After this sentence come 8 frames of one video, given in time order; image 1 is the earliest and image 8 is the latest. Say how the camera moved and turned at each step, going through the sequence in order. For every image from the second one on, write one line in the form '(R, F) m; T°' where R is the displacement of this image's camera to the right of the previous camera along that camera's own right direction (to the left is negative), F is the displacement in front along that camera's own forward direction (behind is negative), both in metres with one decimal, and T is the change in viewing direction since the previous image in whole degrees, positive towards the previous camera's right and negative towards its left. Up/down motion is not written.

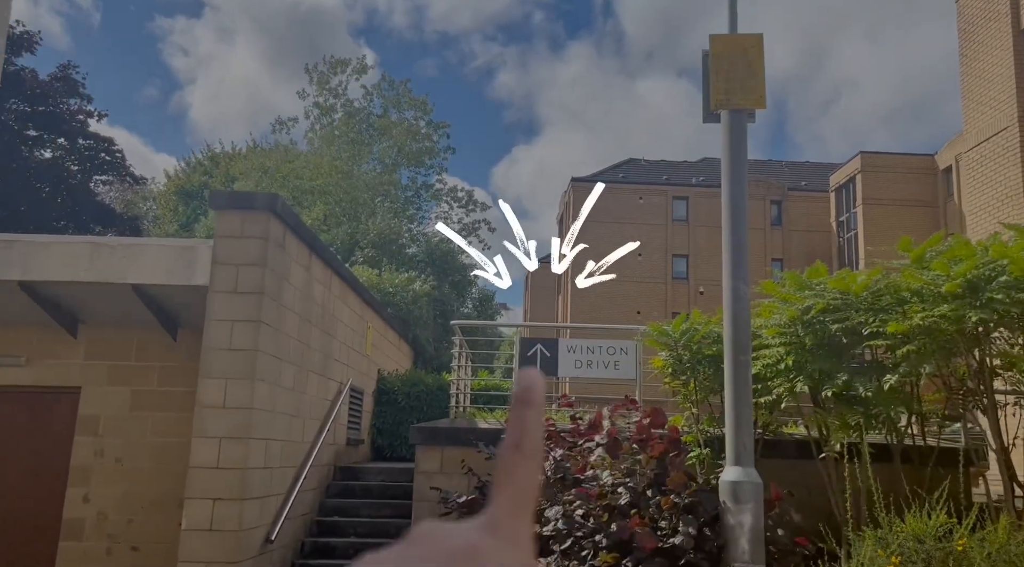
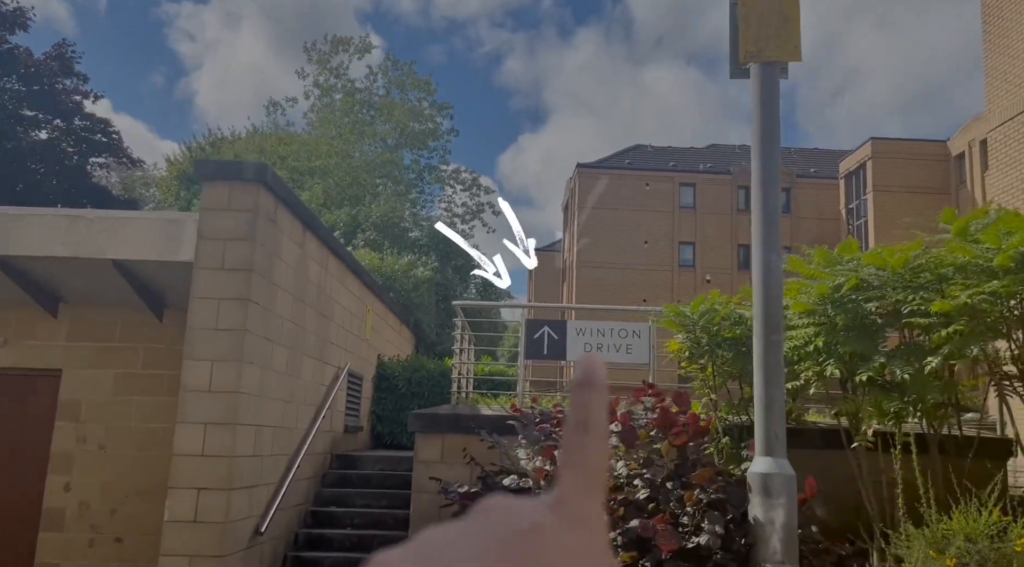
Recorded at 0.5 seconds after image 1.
(0.0, +0.5) m; 0°
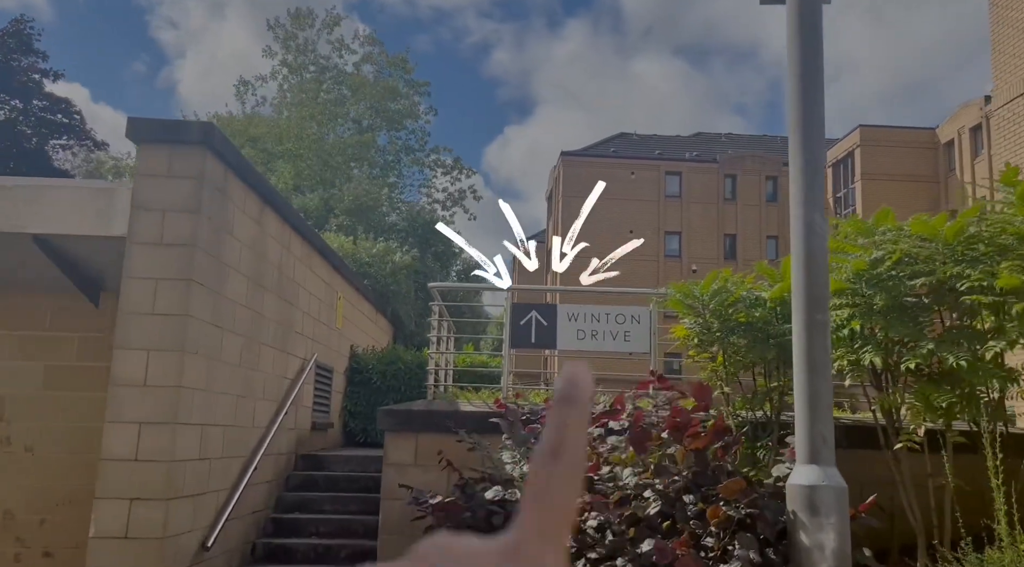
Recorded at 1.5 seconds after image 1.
(0.0, +0.8) m; +1°
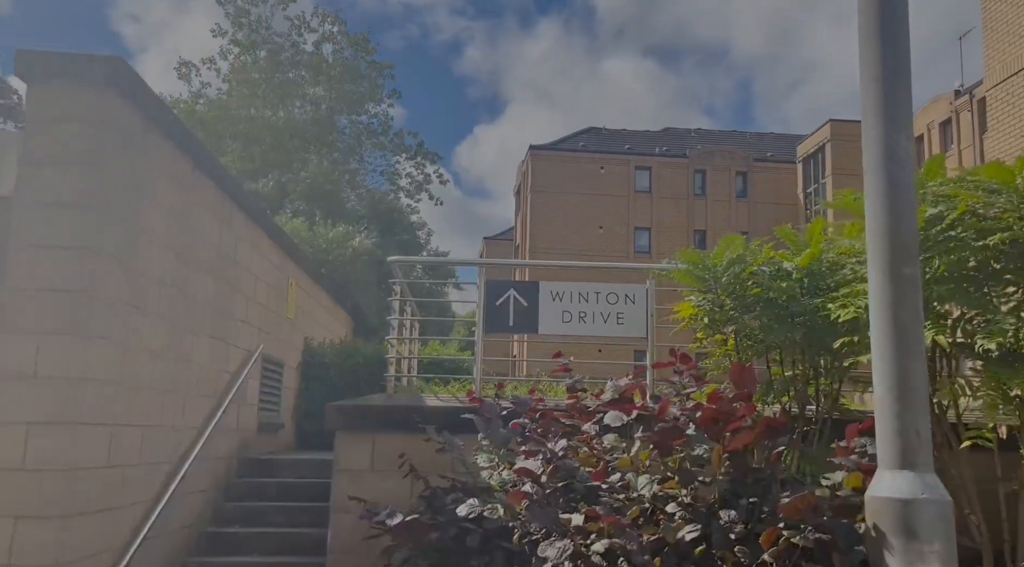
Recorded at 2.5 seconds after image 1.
(-0.1, +0.9) m; +2°
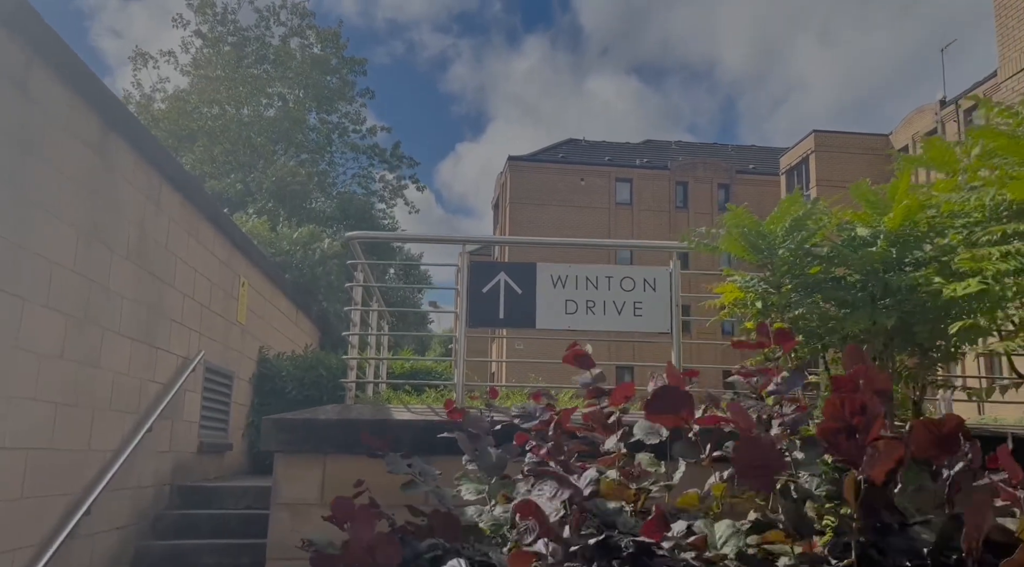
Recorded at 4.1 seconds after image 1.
(-0.1, +1.1) m; +2°
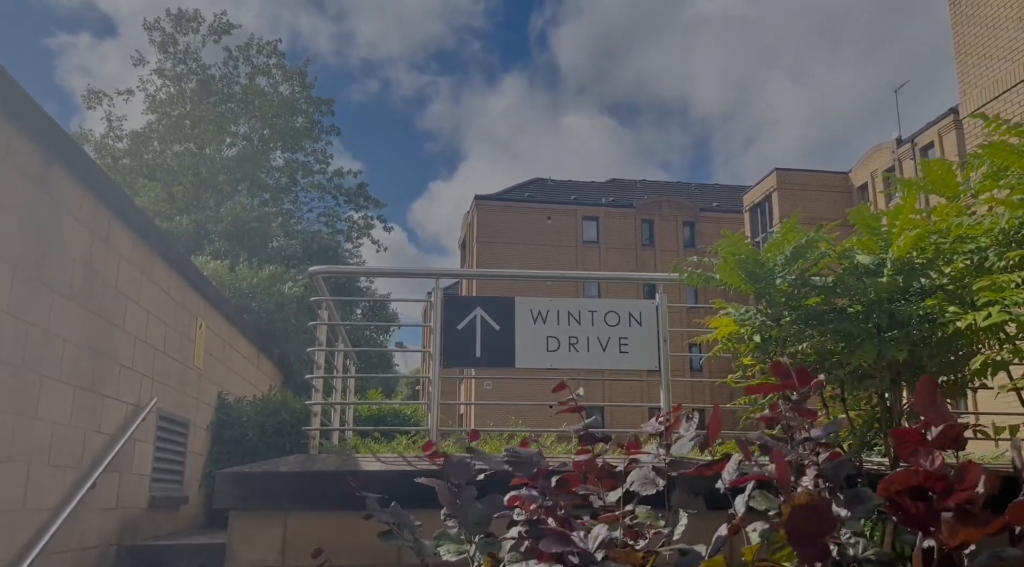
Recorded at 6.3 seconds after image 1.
(0.0, +0.3) m; +2°
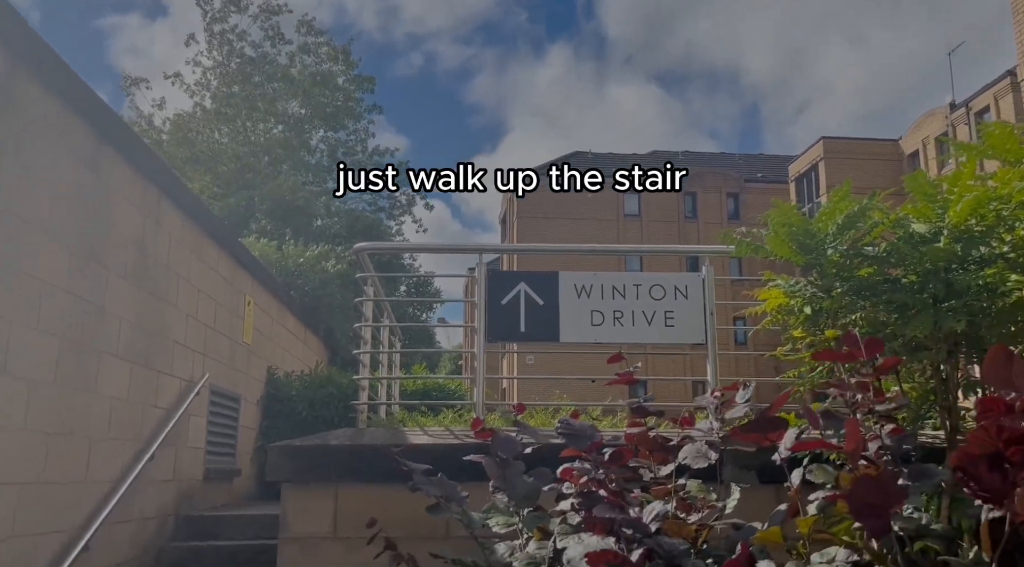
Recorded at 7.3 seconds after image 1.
(0.0, 0.0) m; -3°
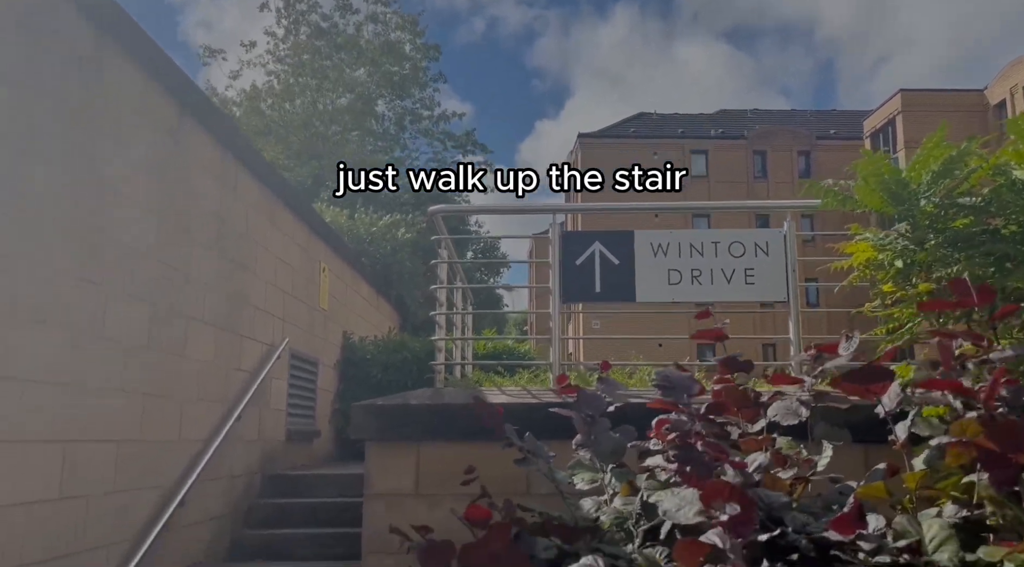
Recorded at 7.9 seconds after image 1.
(-0.1, 0.0) m; -4°
